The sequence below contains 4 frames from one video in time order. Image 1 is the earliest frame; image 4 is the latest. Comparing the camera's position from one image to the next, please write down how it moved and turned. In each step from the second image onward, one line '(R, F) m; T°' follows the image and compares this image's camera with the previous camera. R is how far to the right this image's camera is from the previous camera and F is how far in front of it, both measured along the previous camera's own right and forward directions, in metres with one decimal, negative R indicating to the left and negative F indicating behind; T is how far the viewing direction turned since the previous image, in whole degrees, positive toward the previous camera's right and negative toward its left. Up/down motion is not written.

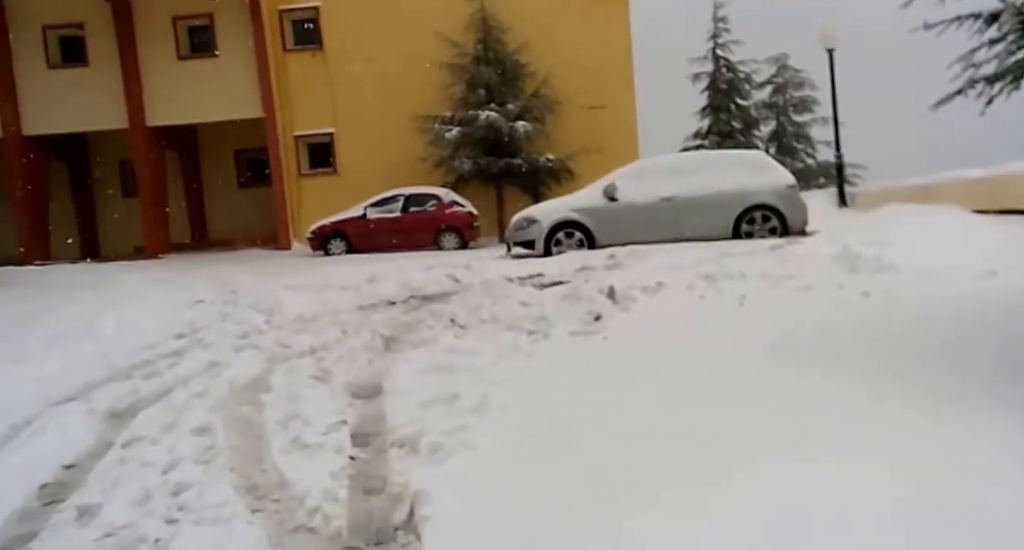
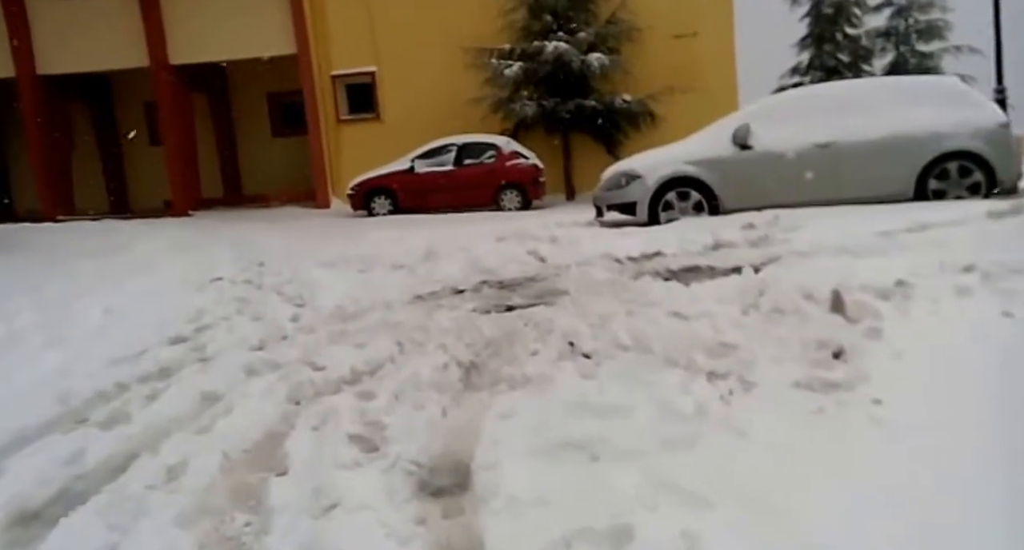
(-0.5, +2.2) m; -3°
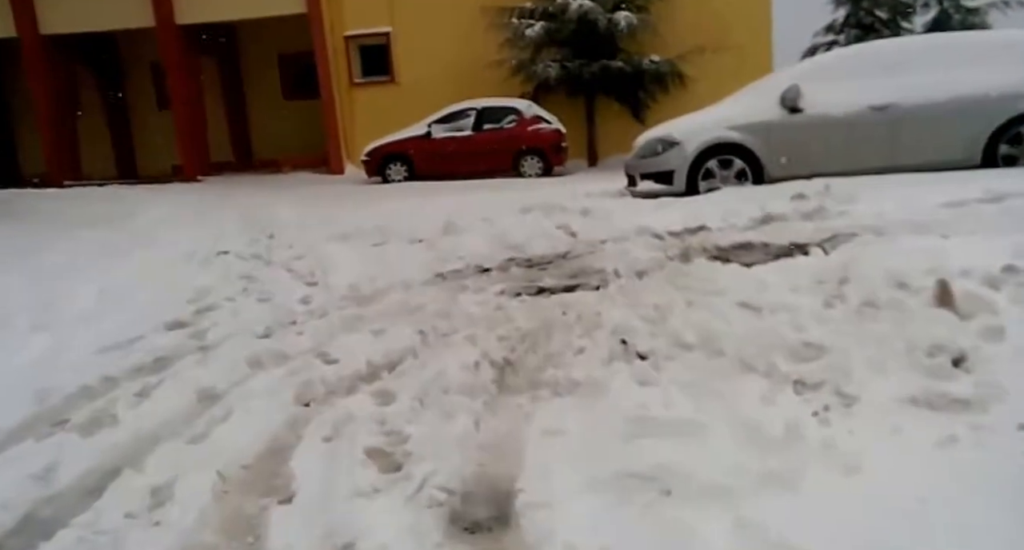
(-0.1, +0.6) m; -1°
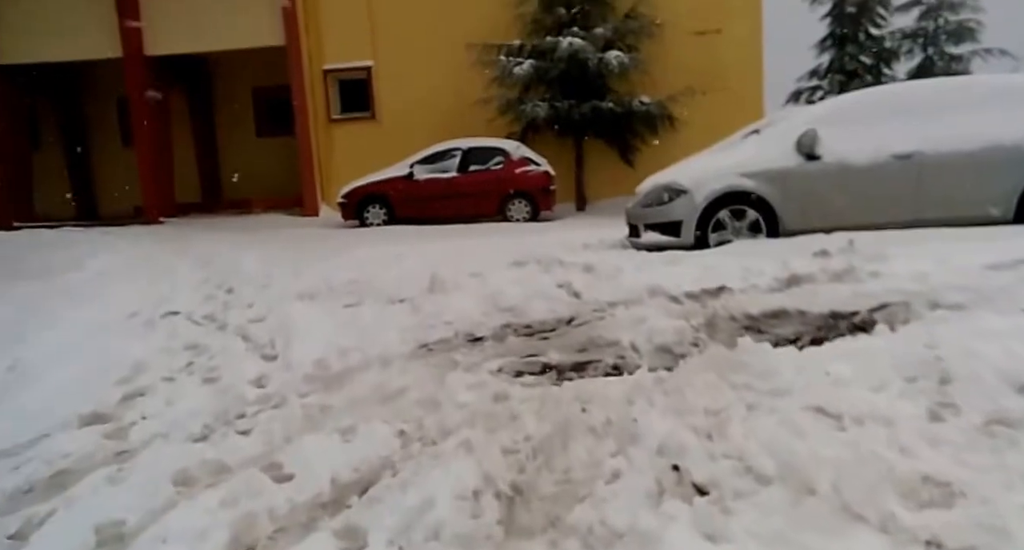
(-0.1, +0.9) m; +2°
